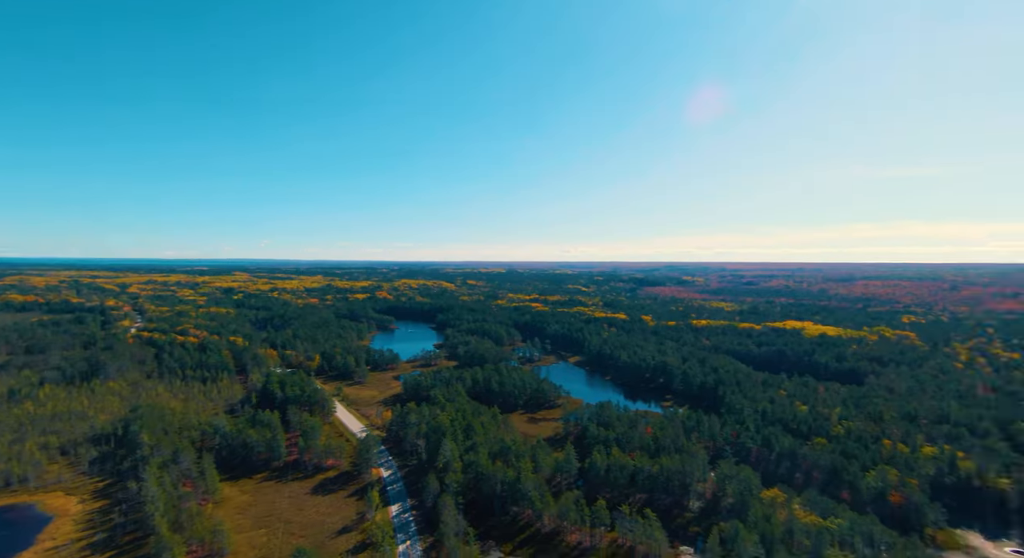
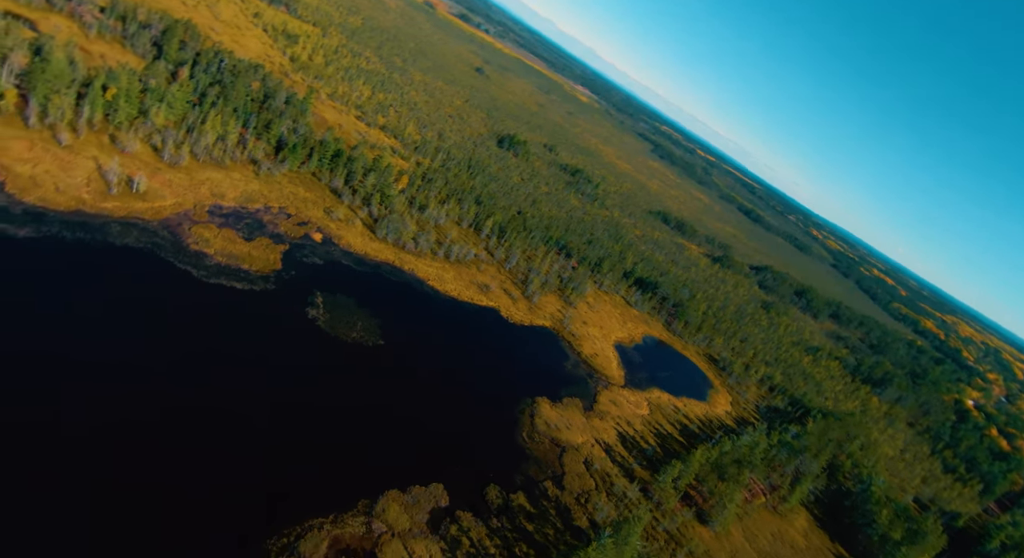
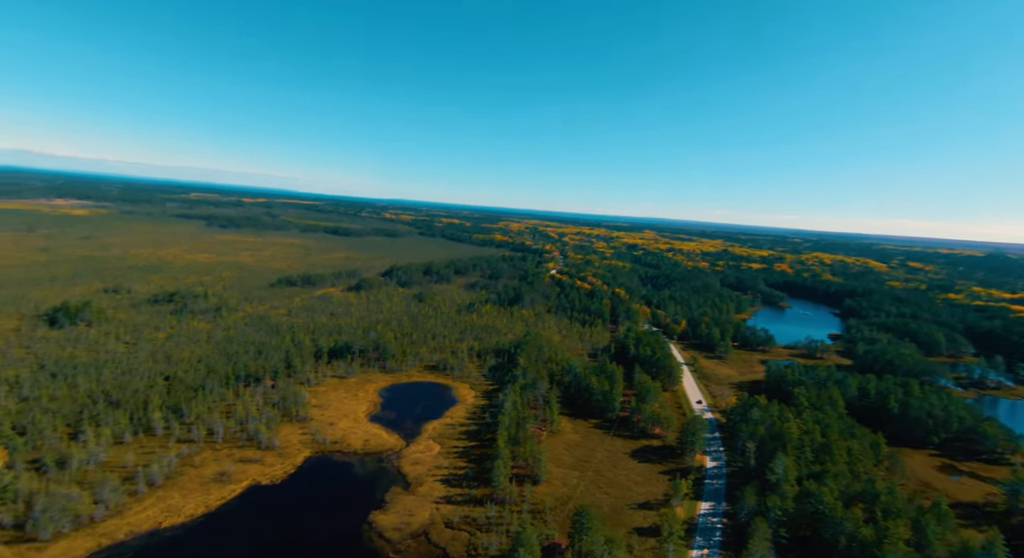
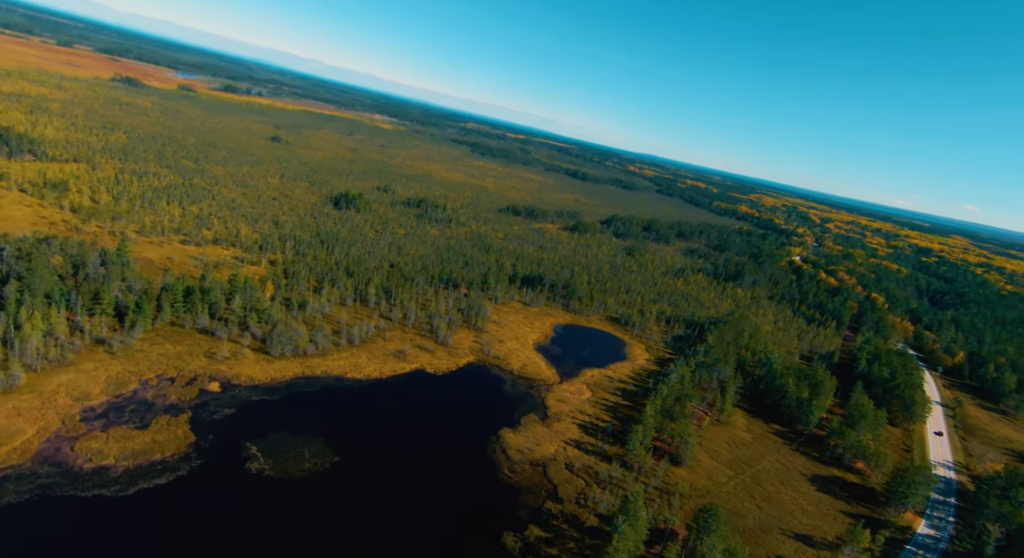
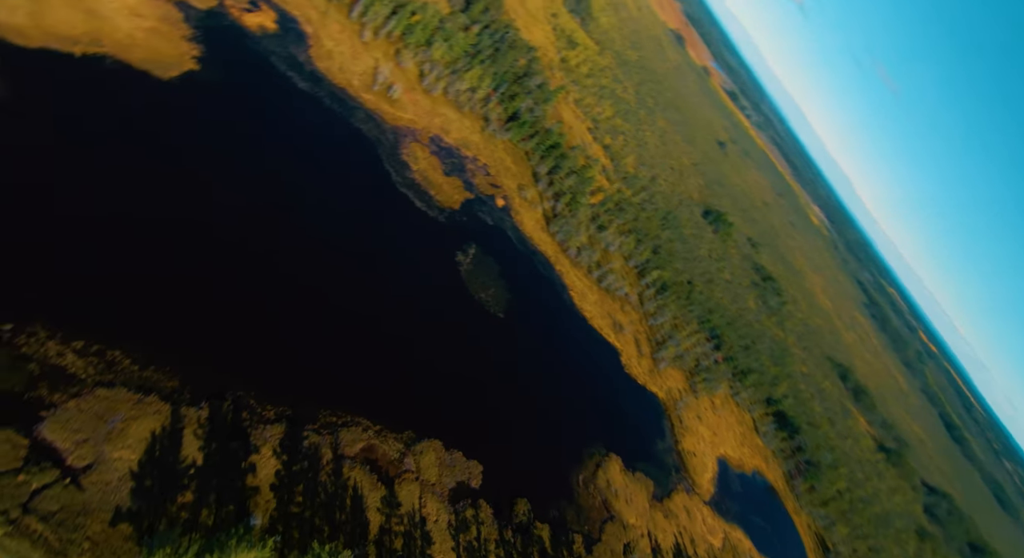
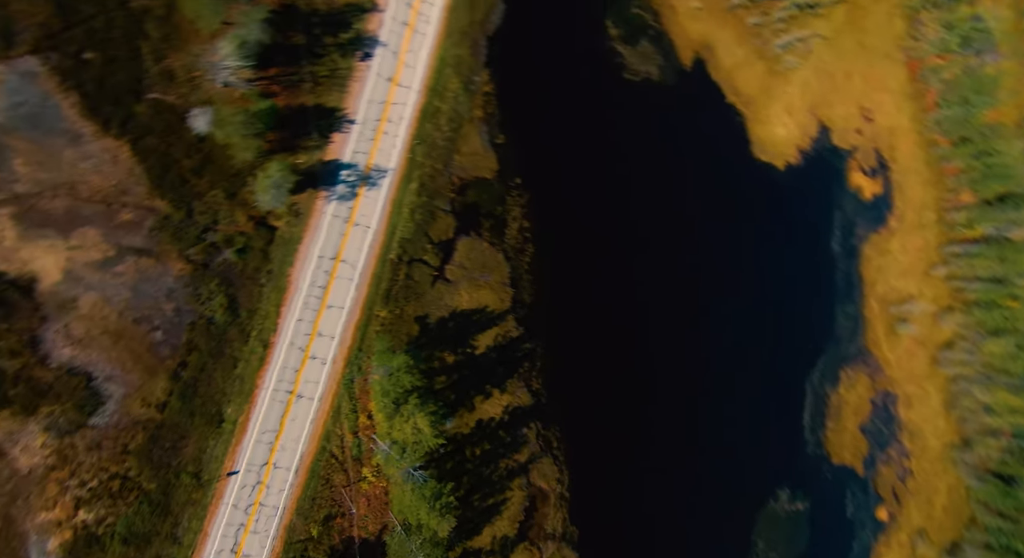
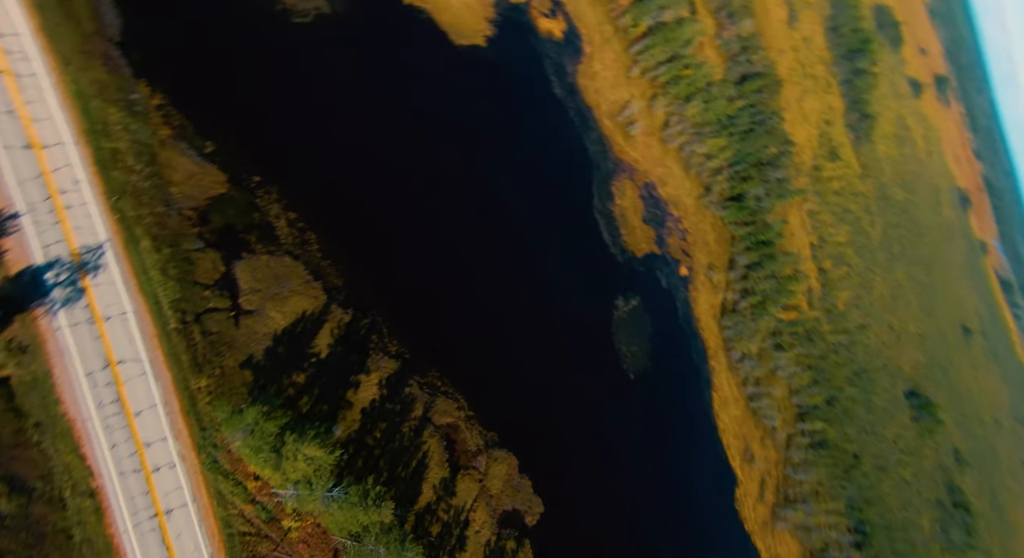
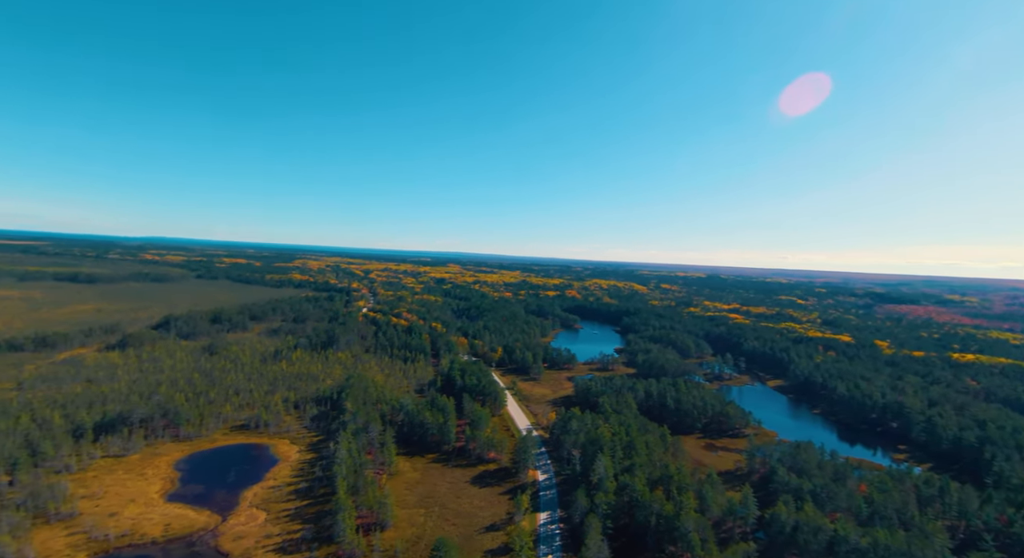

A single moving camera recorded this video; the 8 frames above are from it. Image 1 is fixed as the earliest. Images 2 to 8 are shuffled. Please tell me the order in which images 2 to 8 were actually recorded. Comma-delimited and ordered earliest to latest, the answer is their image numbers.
8, 3, 4, 2, 5, 7, 6
